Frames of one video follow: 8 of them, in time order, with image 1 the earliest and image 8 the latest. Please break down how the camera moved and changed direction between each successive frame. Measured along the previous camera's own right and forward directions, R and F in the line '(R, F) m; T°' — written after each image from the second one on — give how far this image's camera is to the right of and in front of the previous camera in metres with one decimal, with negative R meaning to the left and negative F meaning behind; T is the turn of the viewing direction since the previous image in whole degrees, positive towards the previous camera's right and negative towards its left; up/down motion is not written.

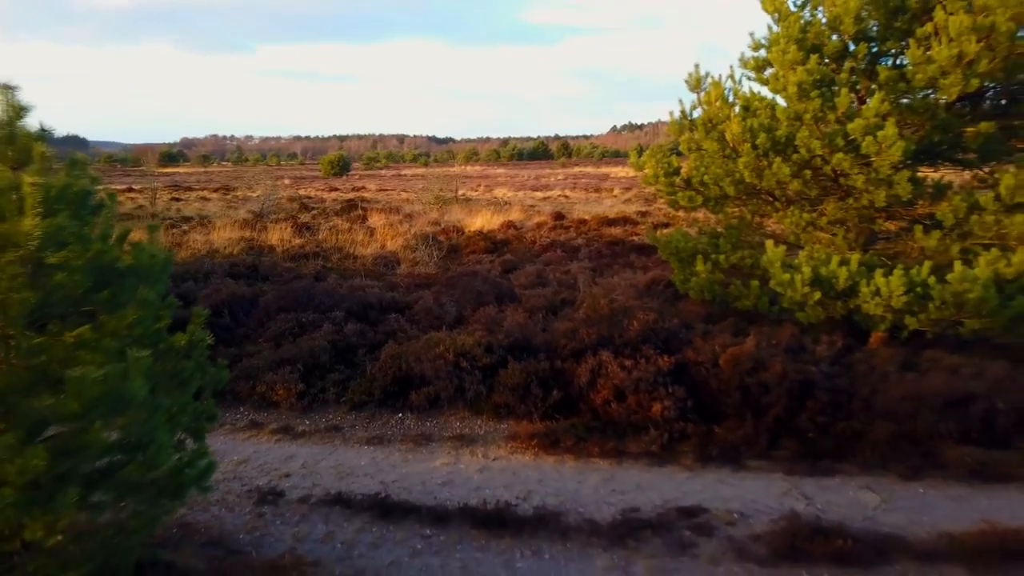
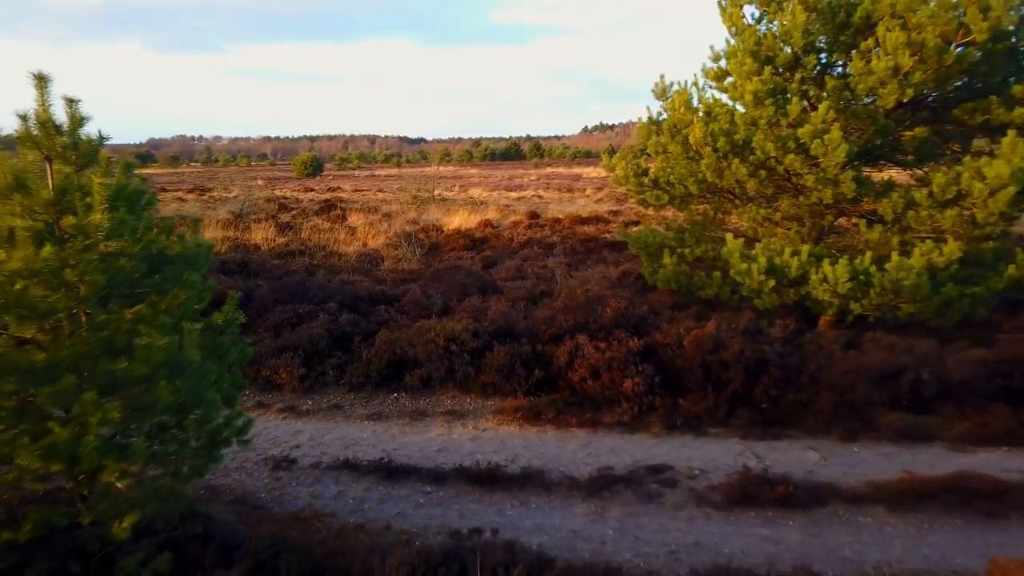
(-0.1, -0.8) m; +2°
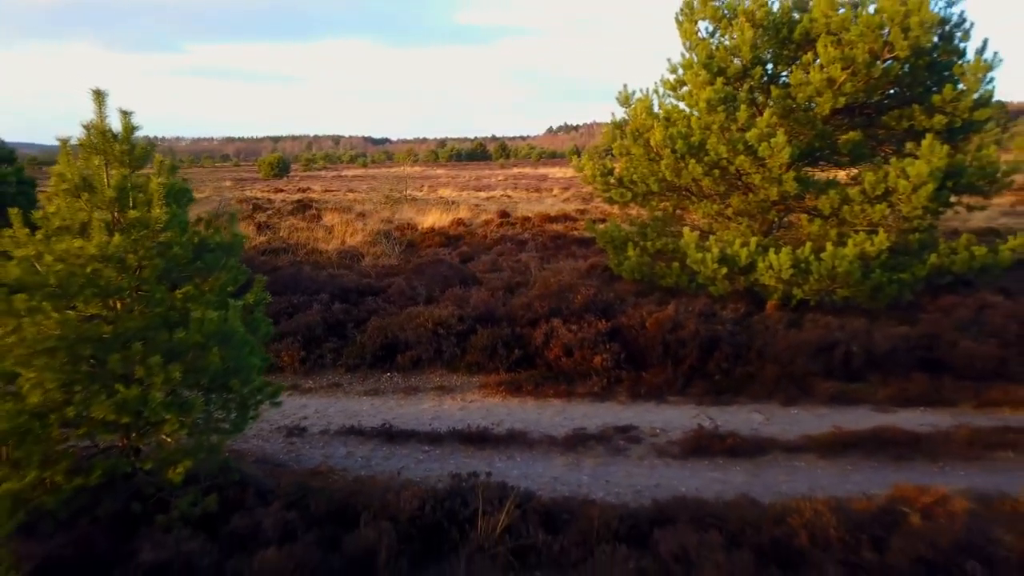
(-0.2, -1.0) m; +2°
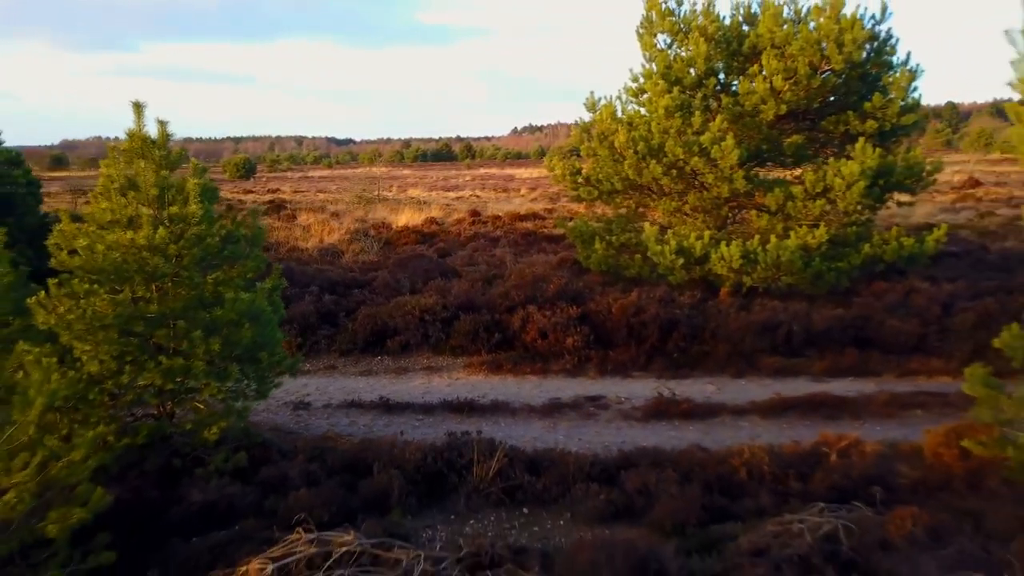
(-0.2, -1.0) m; +2°
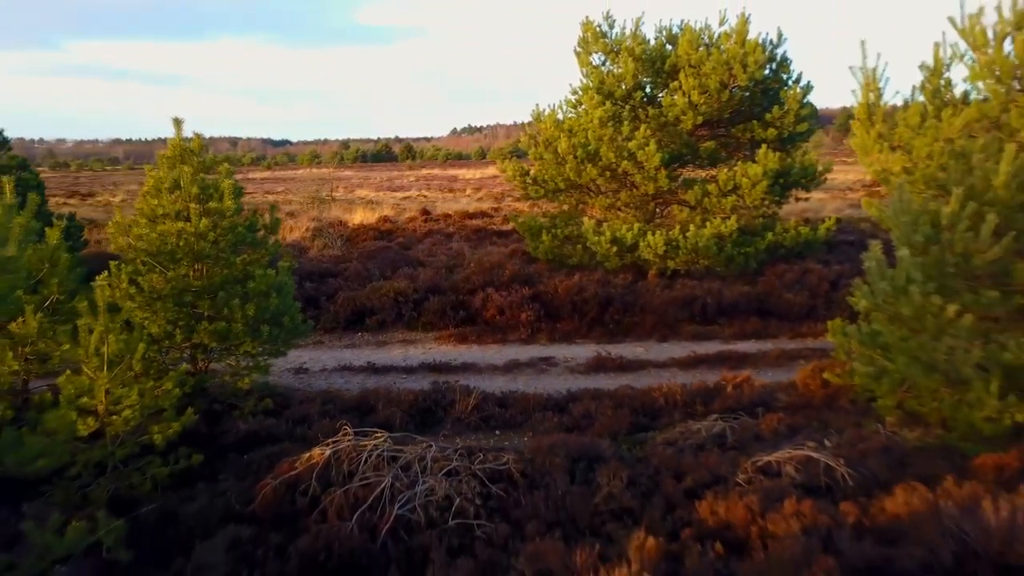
(-0.3, -1.8) m; +4°
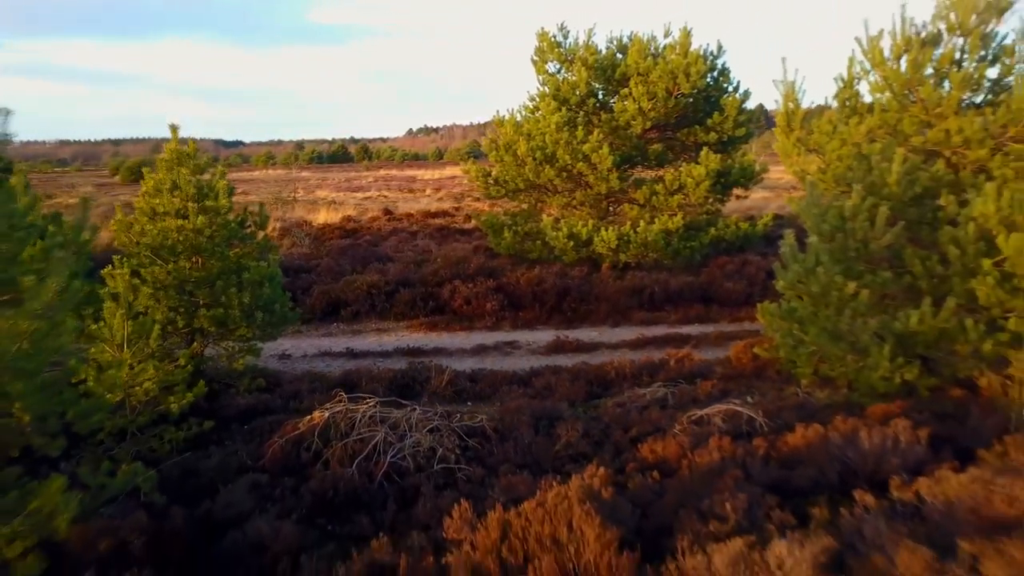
(-0.1, -1.0) m; +3°
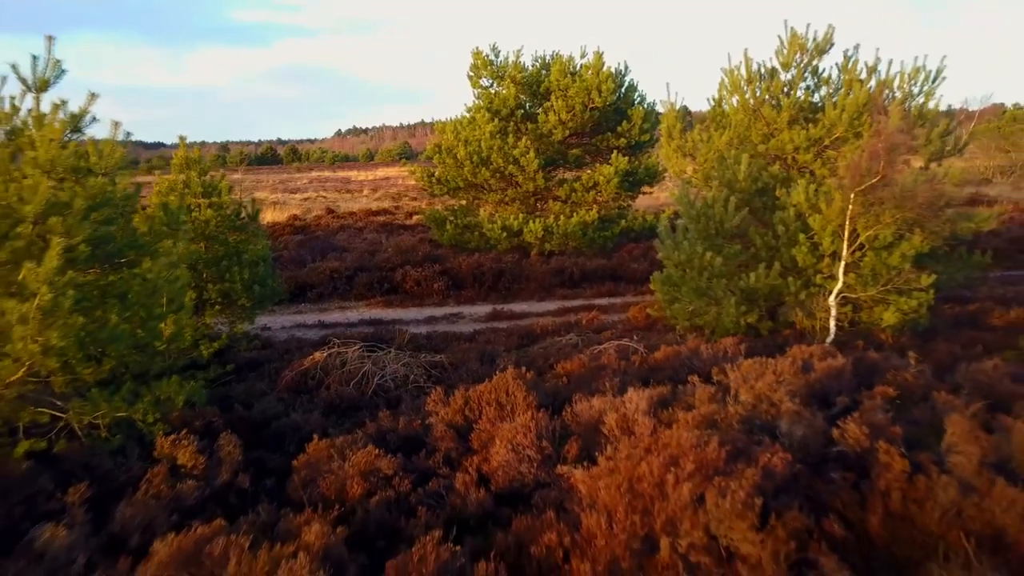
(-0.2, -2.5) m; +5°
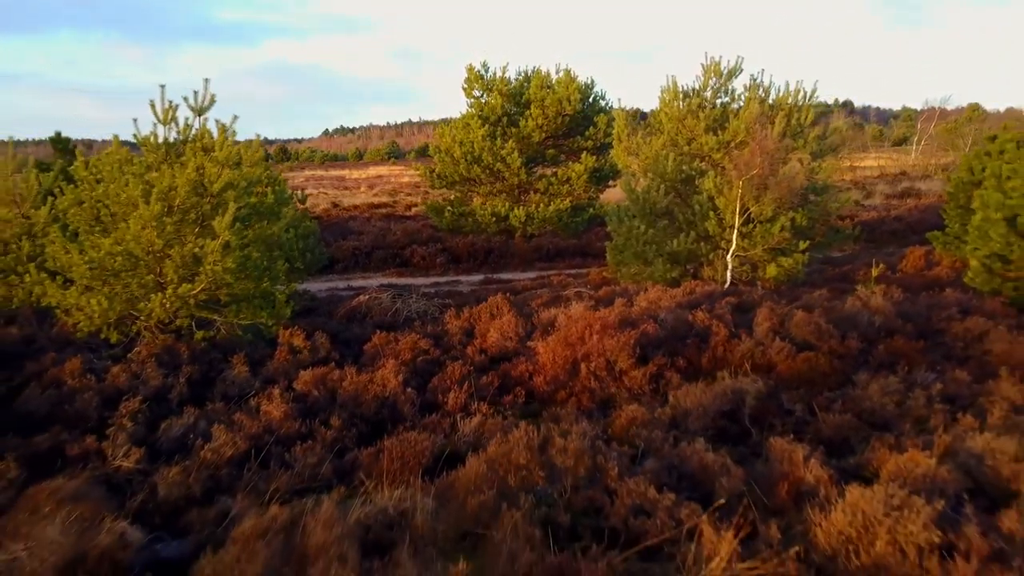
(0.0, -3.7) m; +1°
